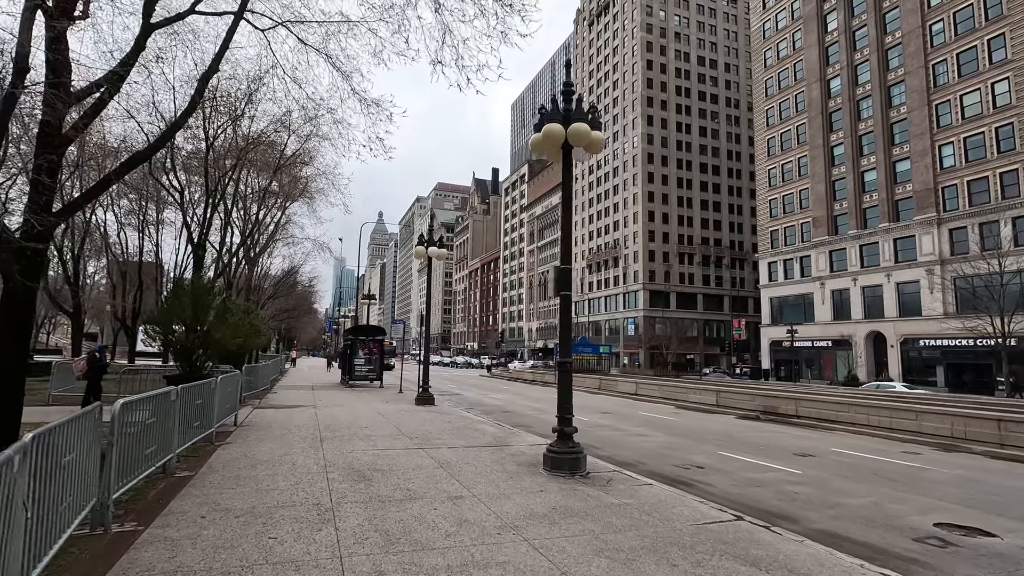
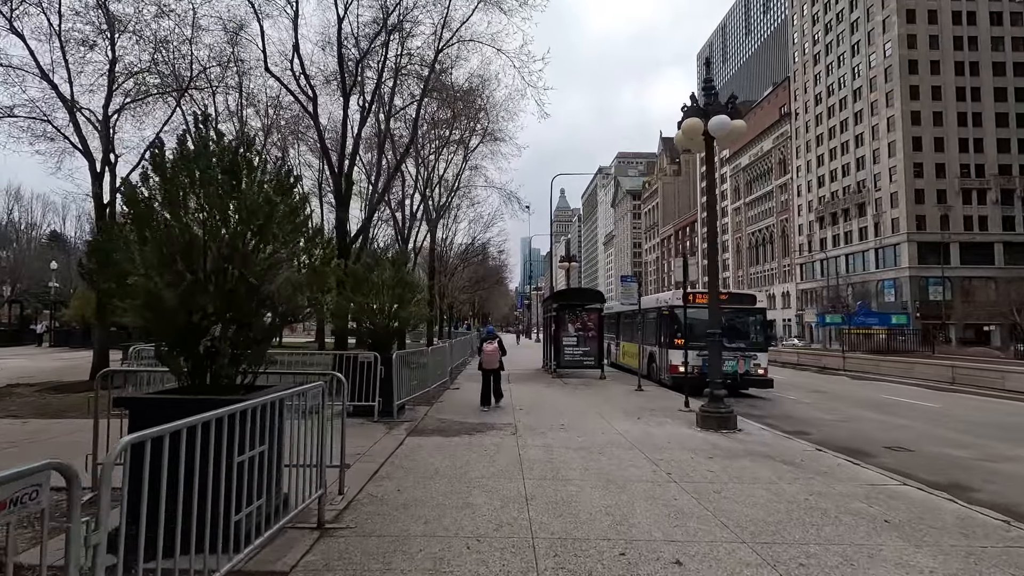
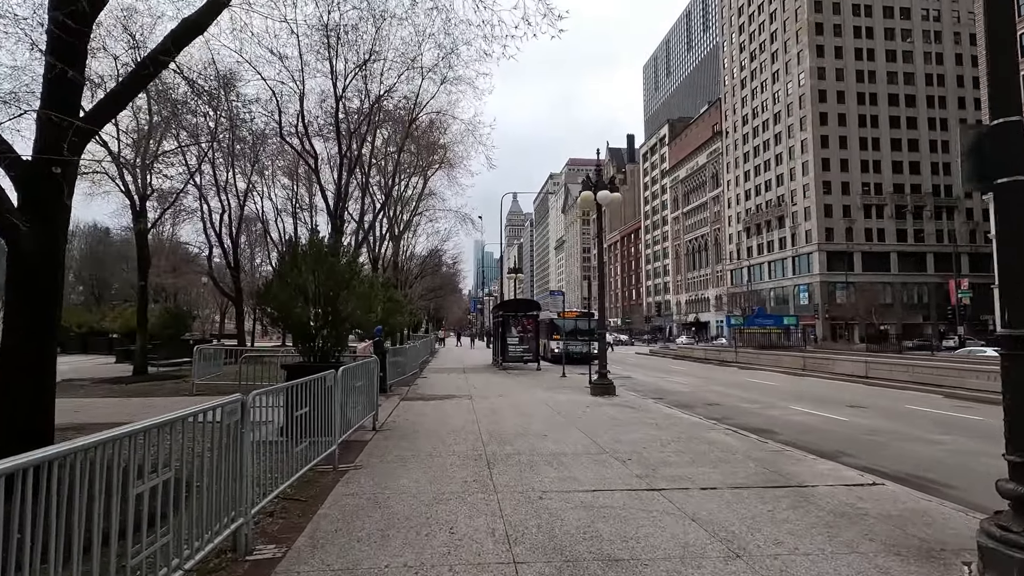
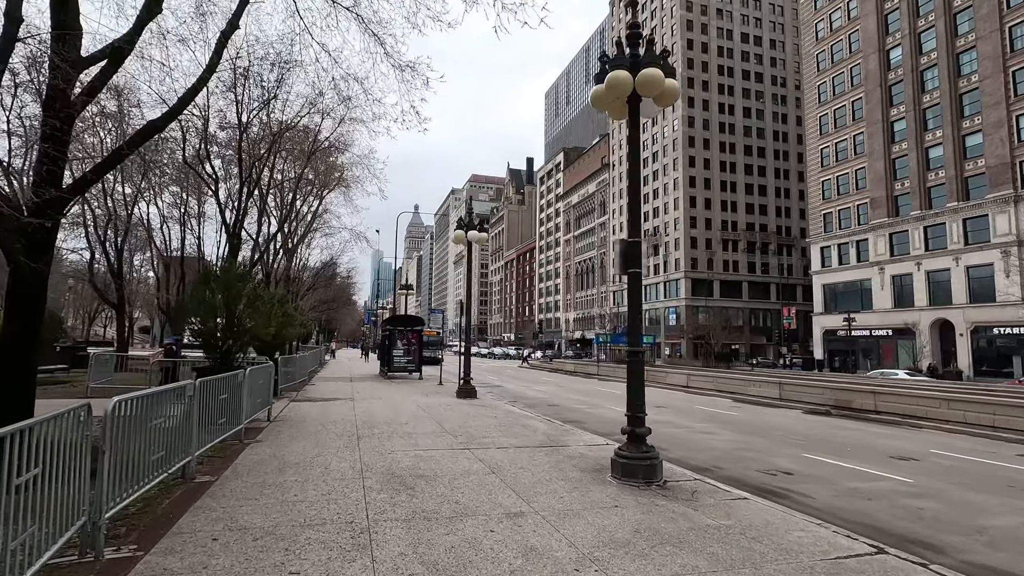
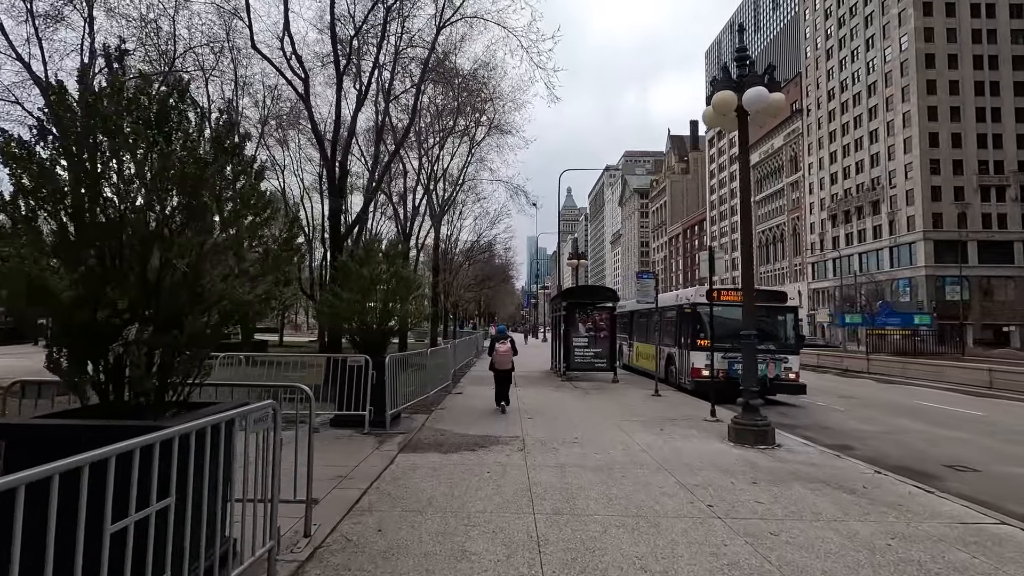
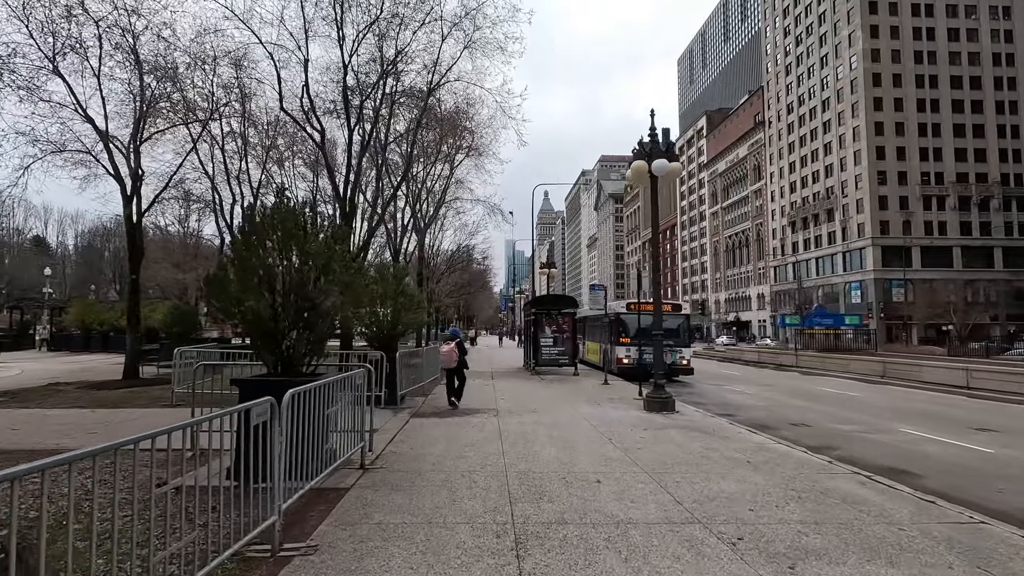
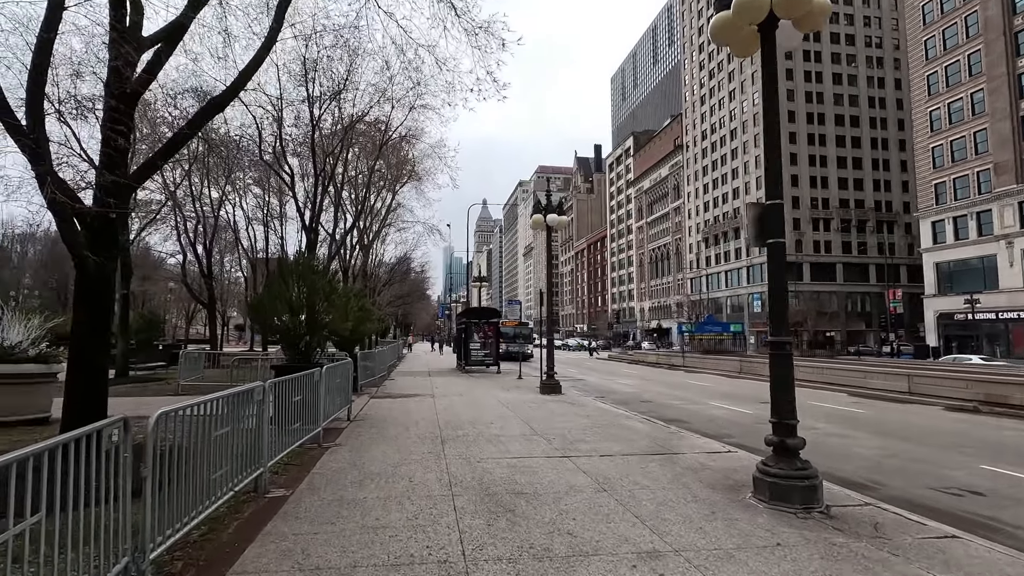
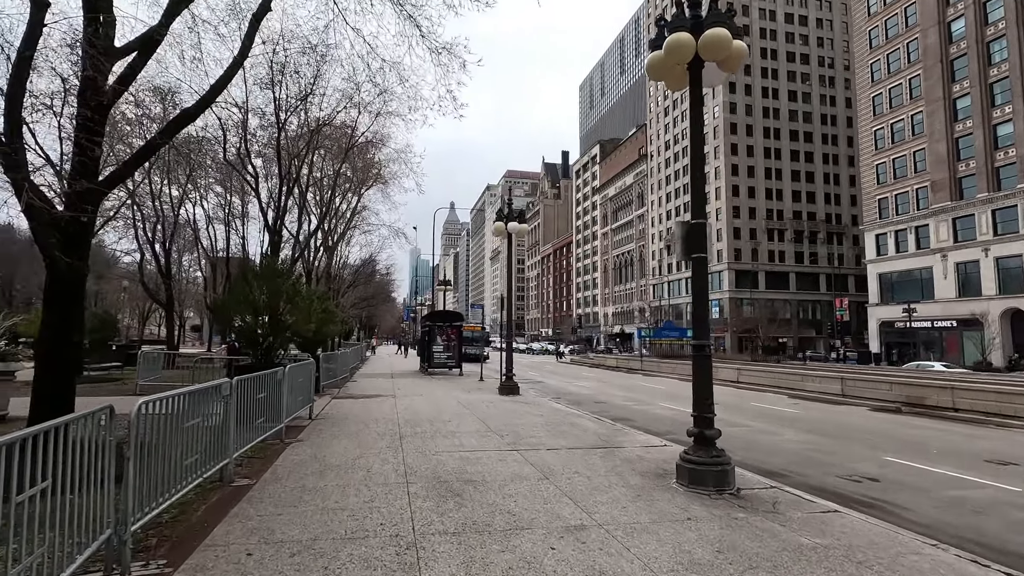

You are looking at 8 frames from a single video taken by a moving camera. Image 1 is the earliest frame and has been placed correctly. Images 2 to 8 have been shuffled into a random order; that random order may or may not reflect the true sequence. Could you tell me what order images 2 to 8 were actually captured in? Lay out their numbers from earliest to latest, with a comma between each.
4, 8, 7, 3, 6, 2, 5
